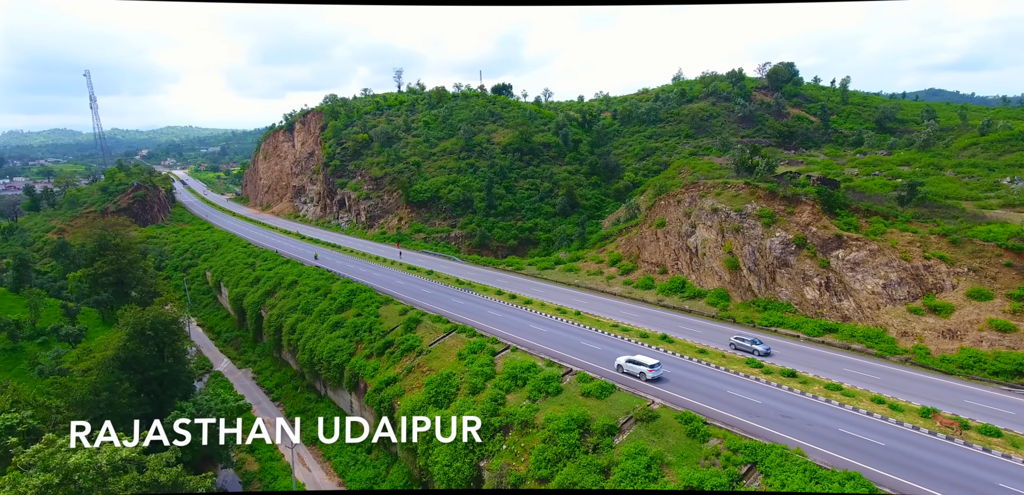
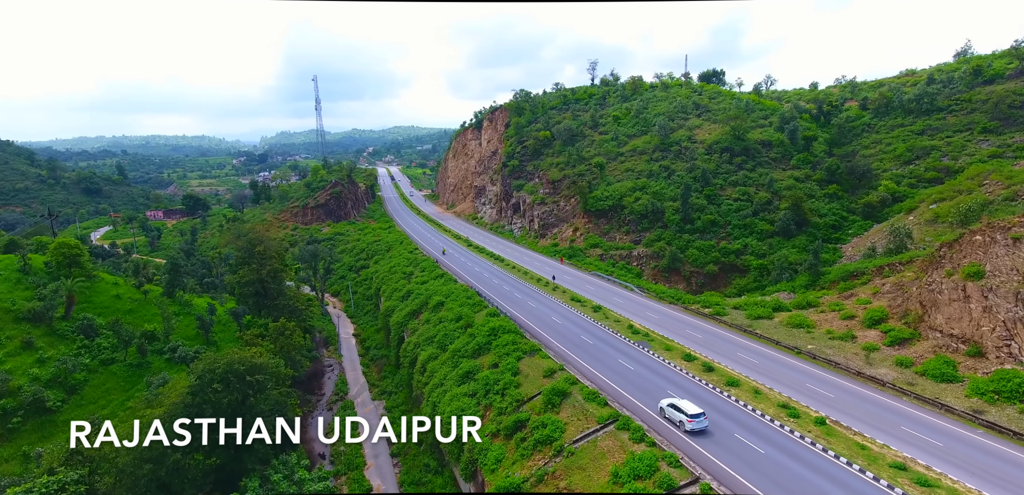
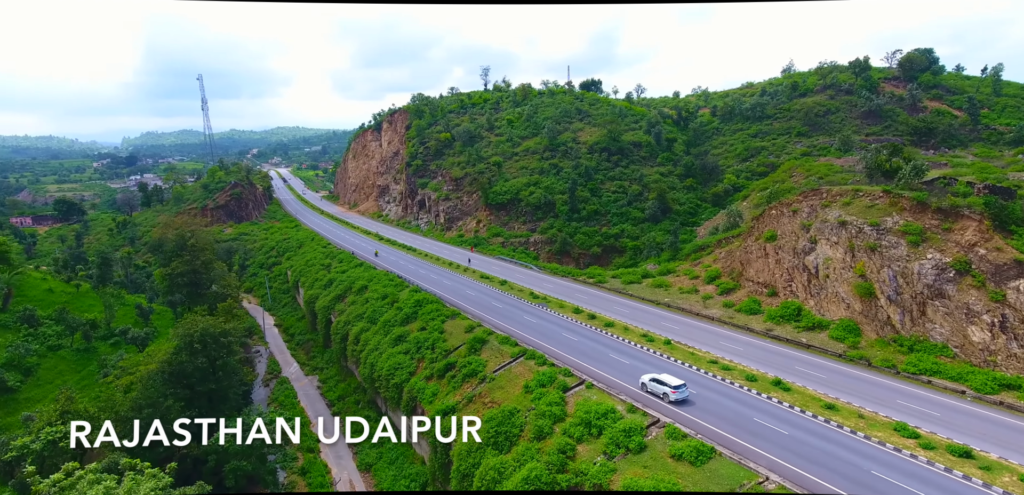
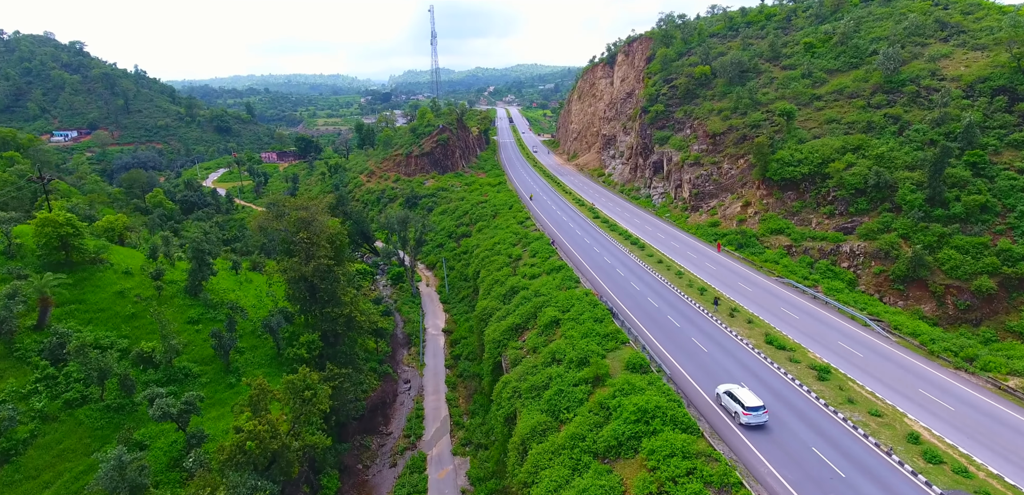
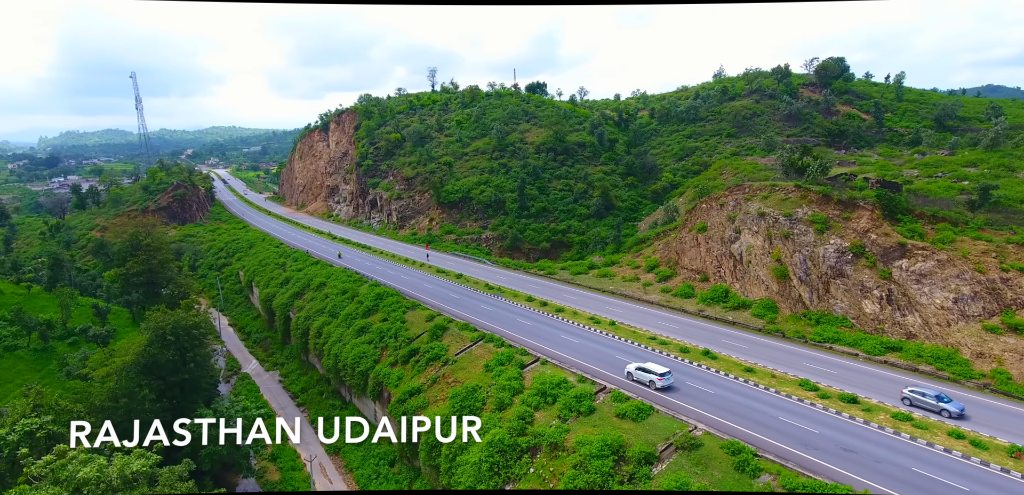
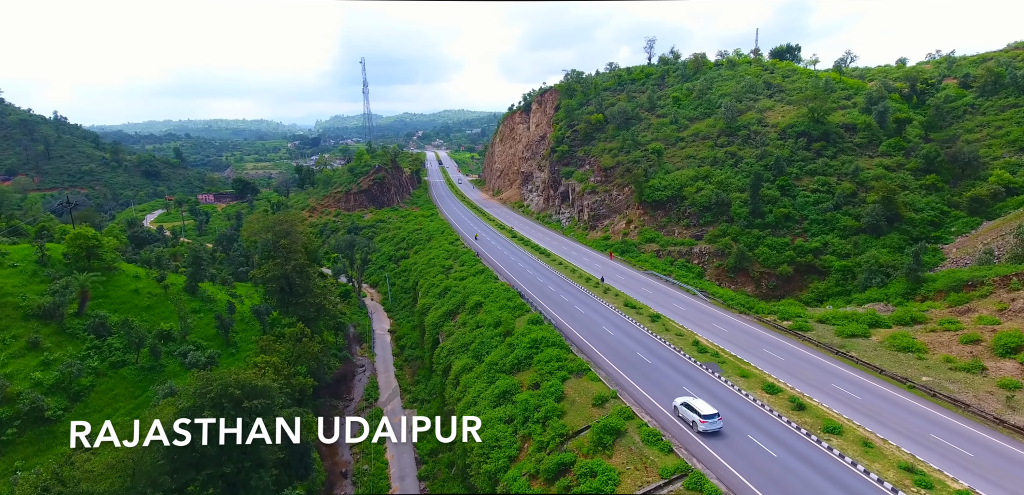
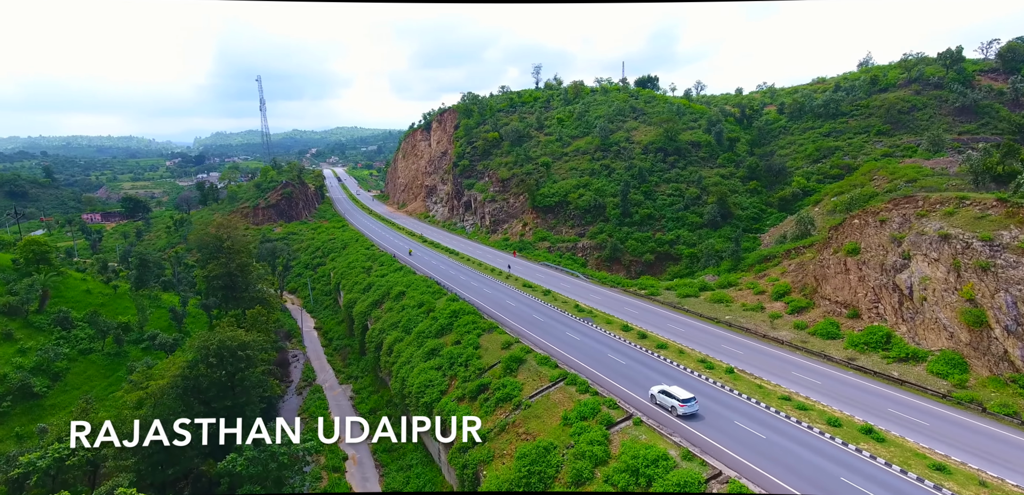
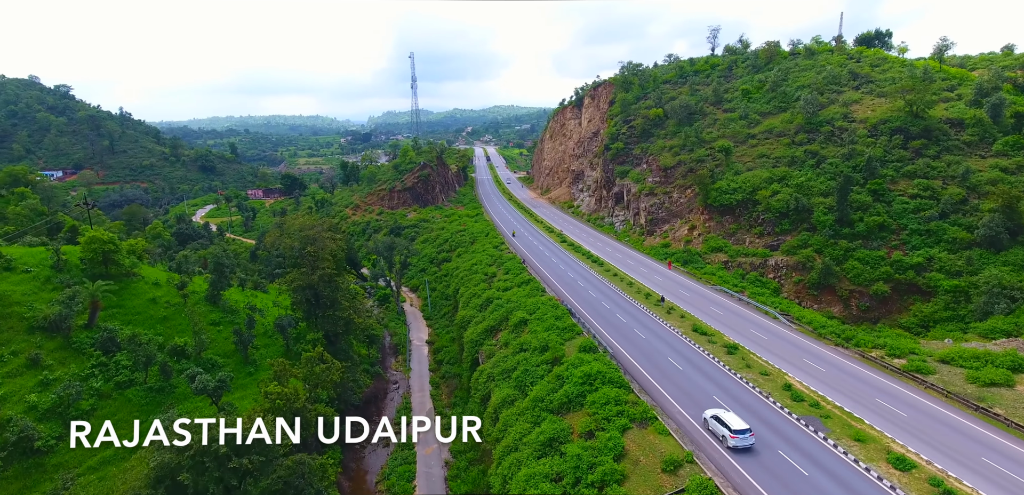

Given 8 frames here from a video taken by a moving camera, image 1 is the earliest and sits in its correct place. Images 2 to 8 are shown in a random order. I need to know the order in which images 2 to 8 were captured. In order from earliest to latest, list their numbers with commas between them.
5, 3, 7, 2, 6, 8, 4
